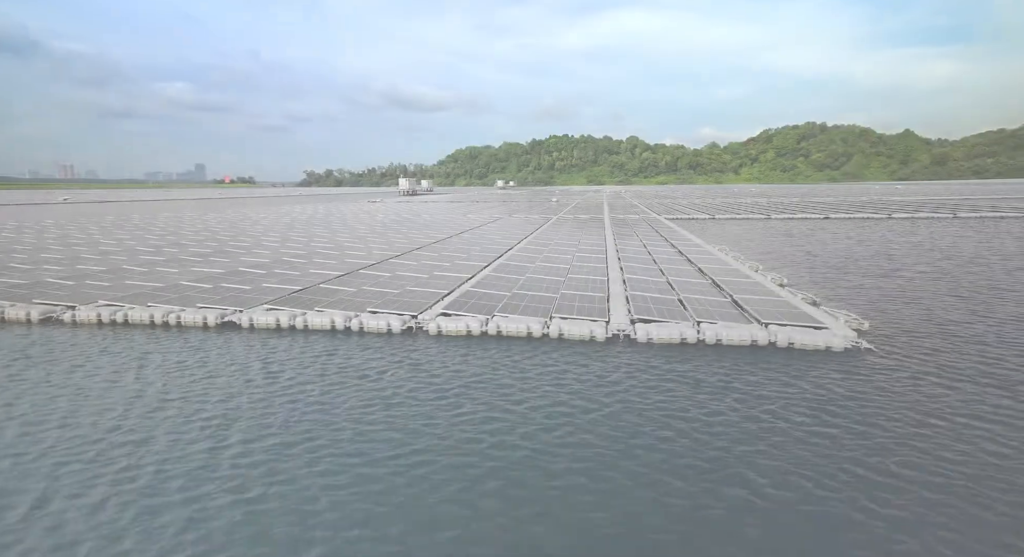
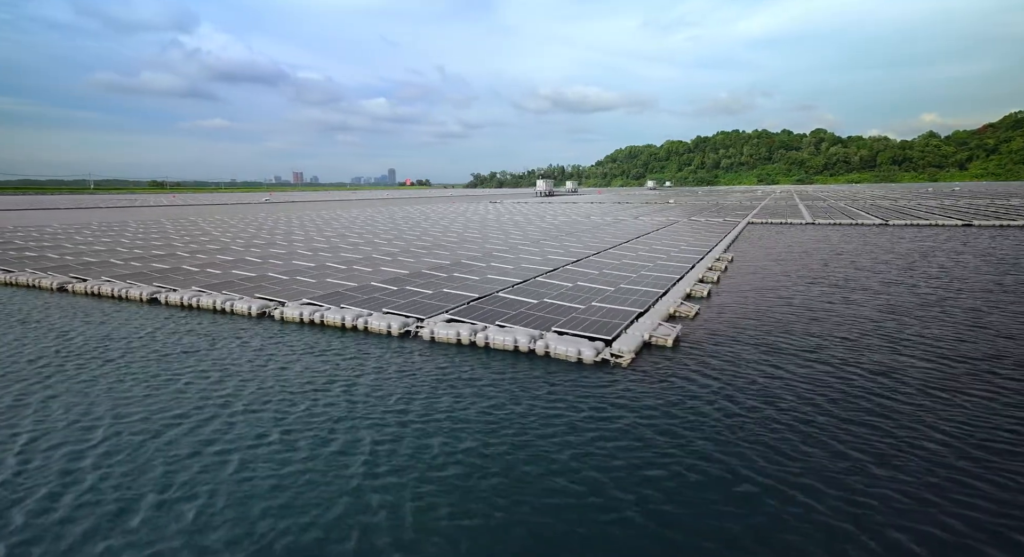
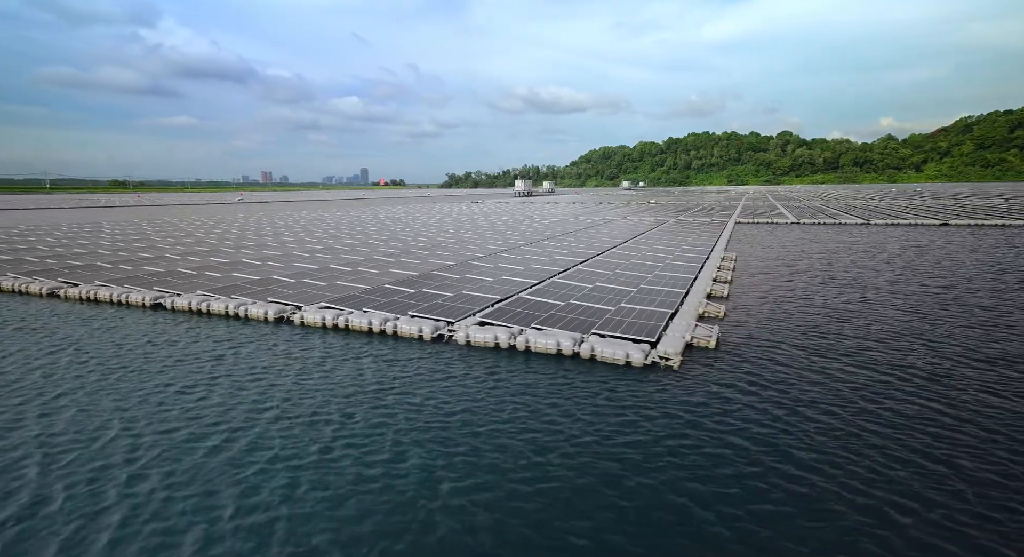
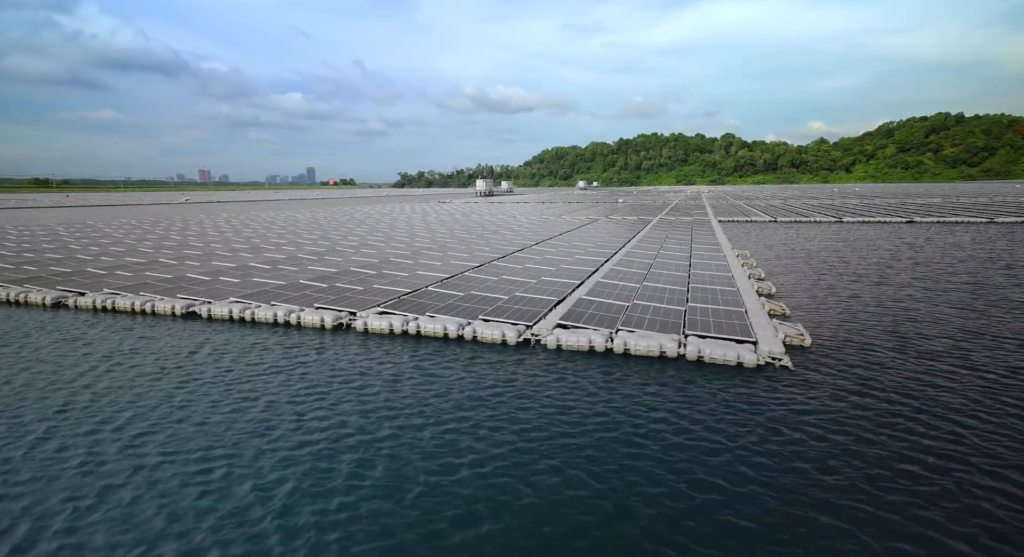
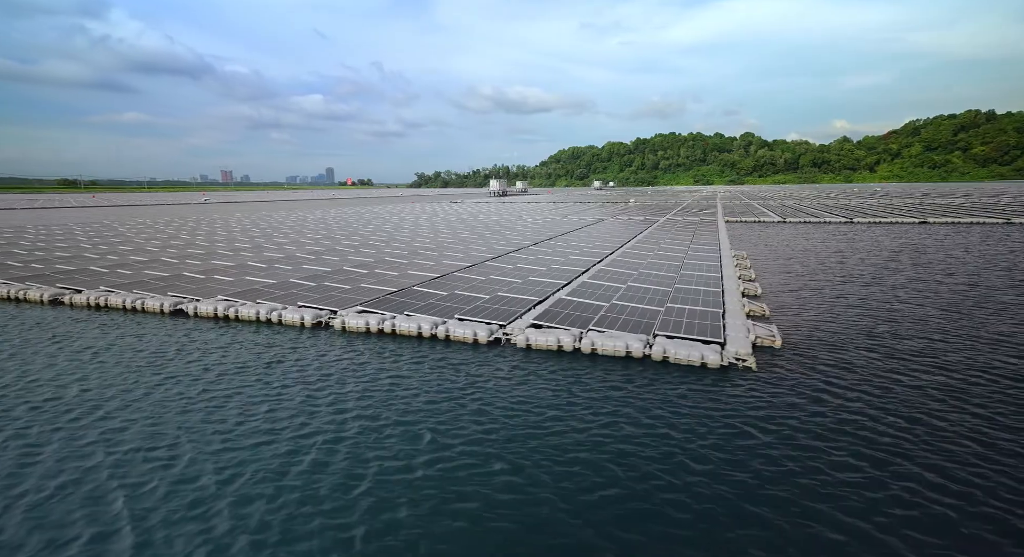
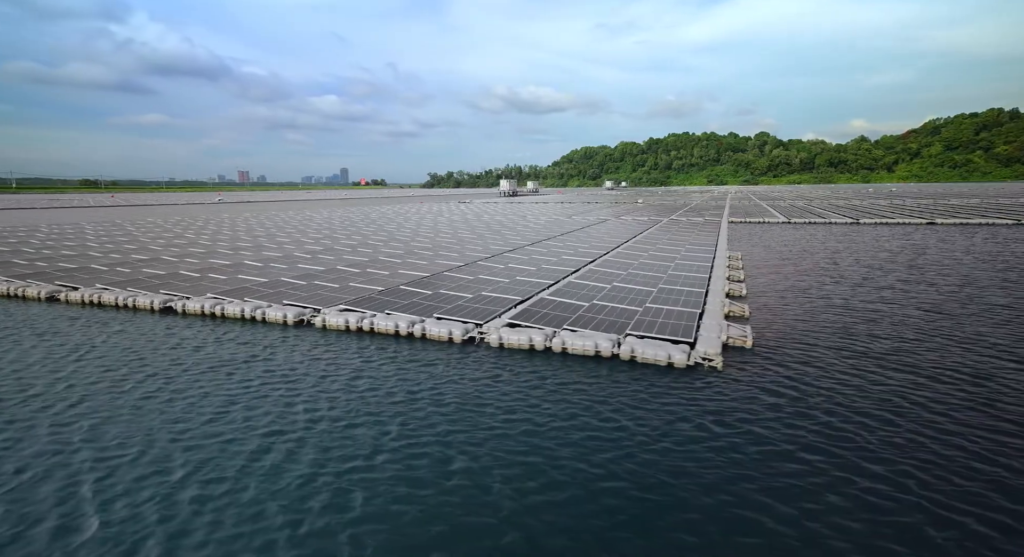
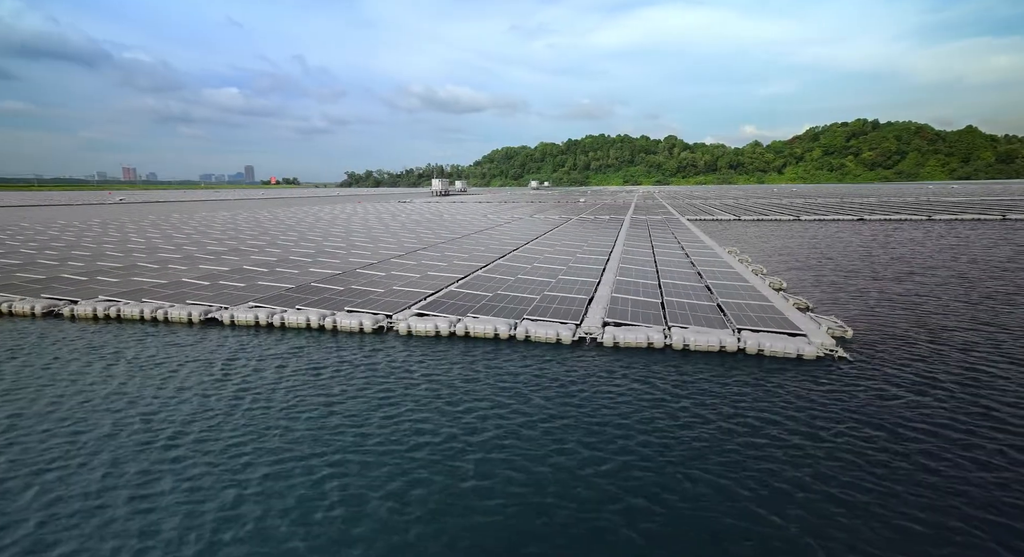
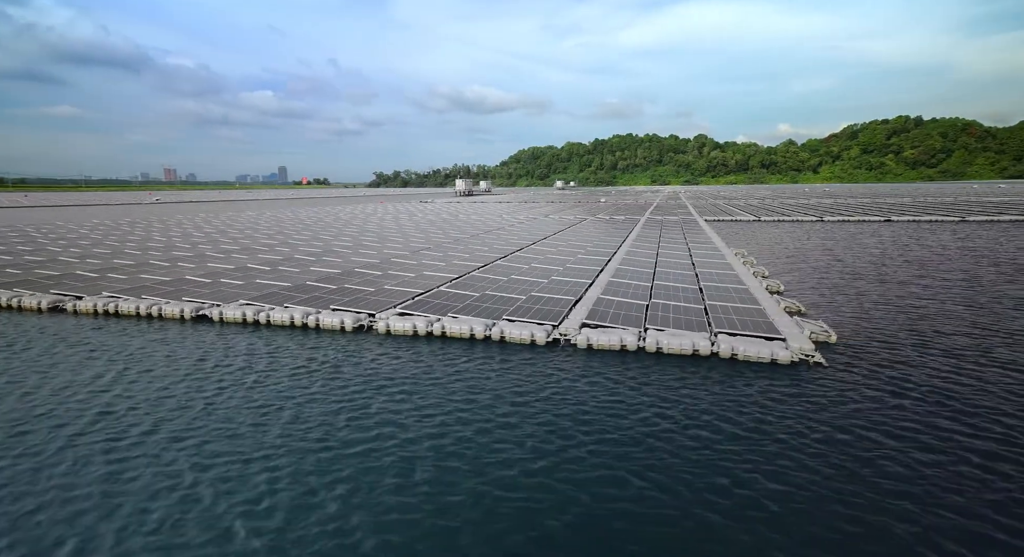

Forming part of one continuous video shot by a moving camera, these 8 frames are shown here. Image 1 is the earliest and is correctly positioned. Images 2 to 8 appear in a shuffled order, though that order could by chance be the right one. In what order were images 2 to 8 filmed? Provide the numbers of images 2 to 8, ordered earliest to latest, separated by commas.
7, 8, 4, 5, 6, 3, 2
